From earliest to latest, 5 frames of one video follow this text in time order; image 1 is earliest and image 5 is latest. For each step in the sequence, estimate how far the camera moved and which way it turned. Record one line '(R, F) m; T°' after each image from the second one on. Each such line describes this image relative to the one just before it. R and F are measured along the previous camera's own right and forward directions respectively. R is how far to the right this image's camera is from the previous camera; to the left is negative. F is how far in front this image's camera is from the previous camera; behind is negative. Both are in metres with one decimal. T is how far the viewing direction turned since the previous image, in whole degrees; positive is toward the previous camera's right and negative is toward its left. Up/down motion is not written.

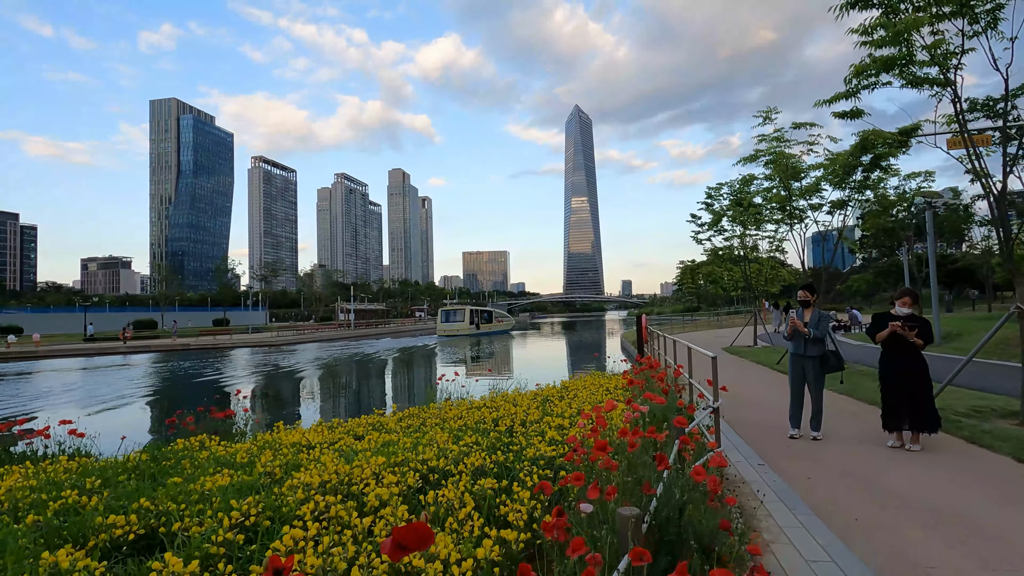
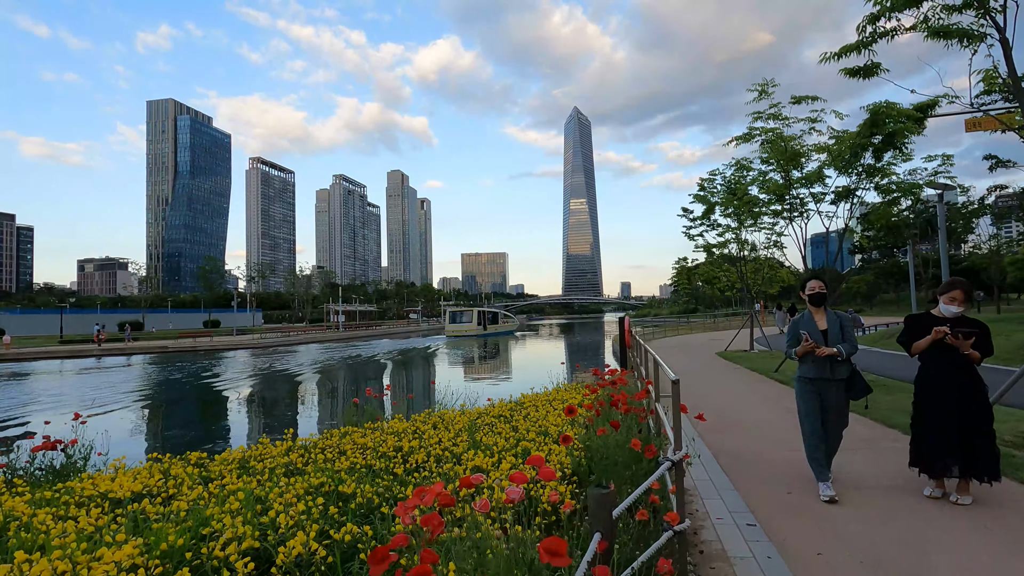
(+0.3, +0.6) m; 0°
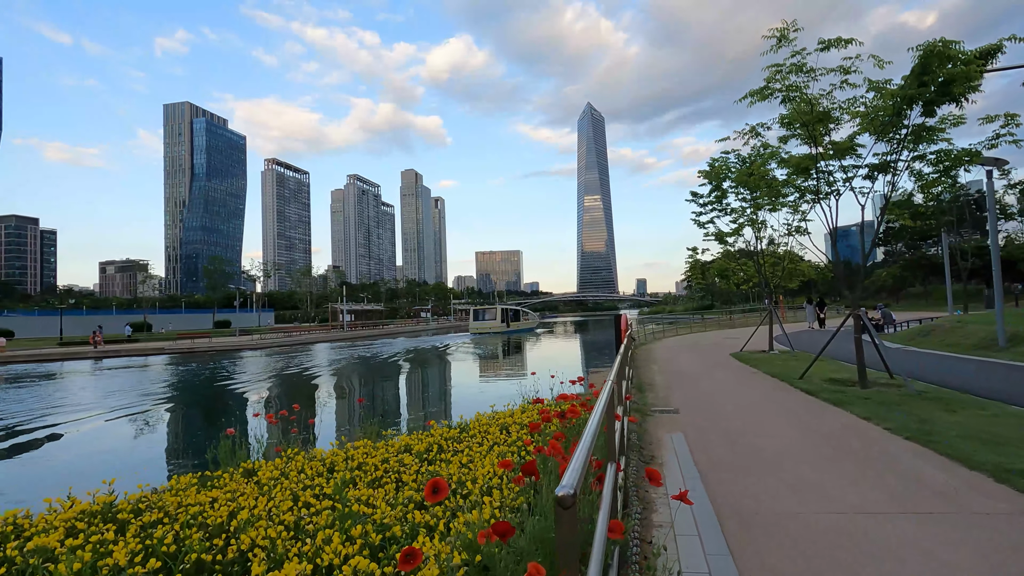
(+0.3, +0.8) m; -2°
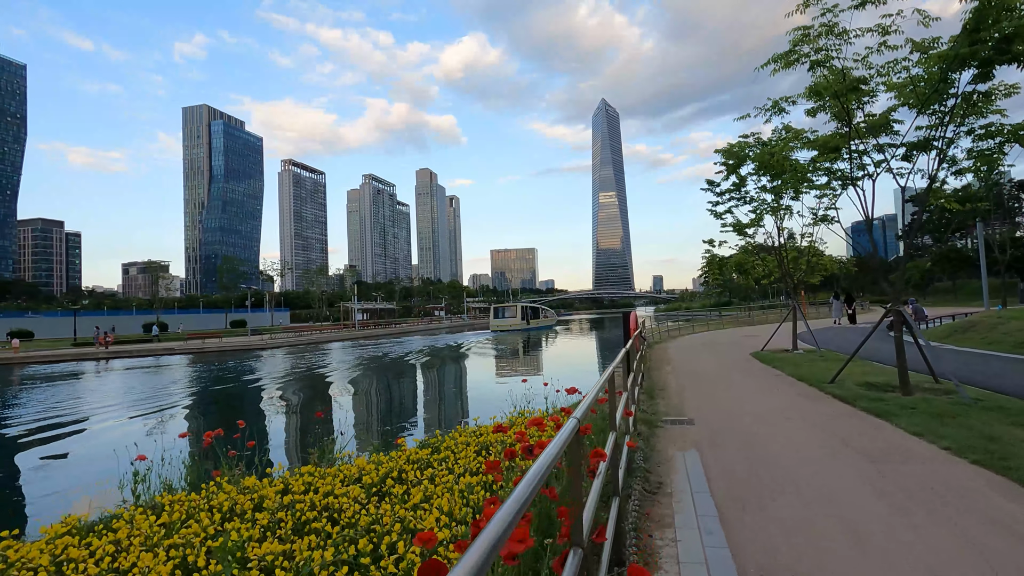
(+0.1, +0.4) m; -2°
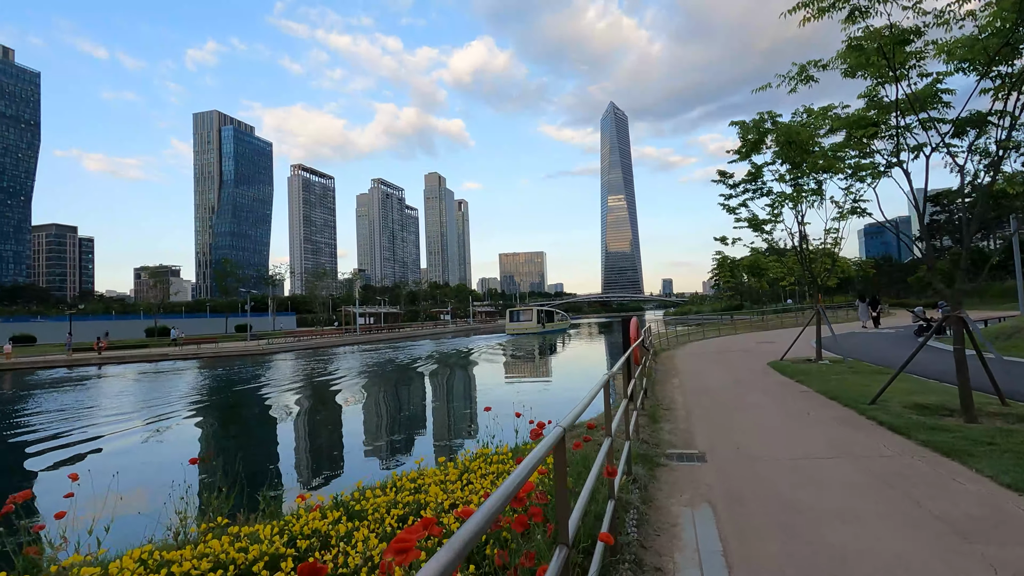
(+0.2, +0.6) m; -1°
